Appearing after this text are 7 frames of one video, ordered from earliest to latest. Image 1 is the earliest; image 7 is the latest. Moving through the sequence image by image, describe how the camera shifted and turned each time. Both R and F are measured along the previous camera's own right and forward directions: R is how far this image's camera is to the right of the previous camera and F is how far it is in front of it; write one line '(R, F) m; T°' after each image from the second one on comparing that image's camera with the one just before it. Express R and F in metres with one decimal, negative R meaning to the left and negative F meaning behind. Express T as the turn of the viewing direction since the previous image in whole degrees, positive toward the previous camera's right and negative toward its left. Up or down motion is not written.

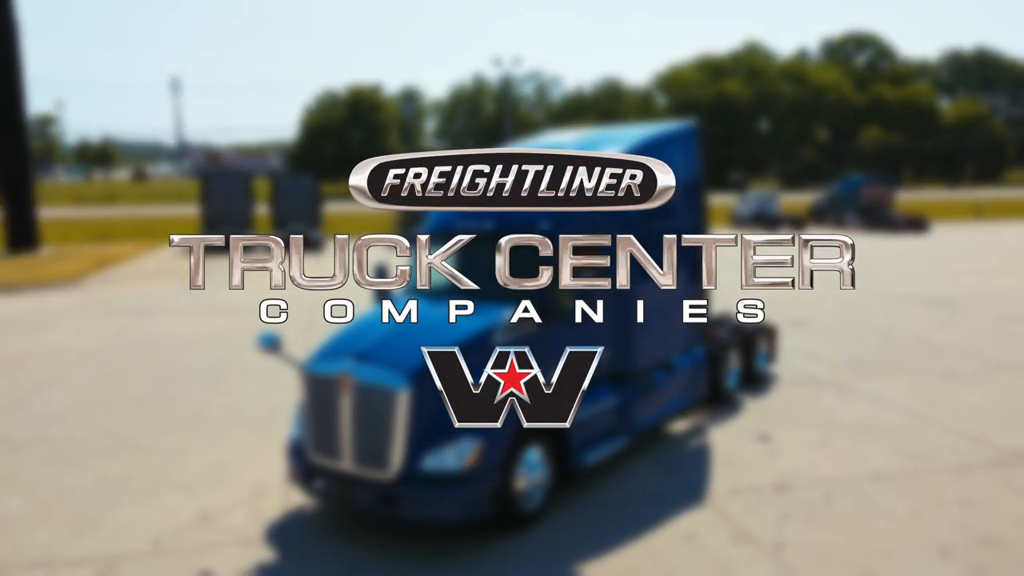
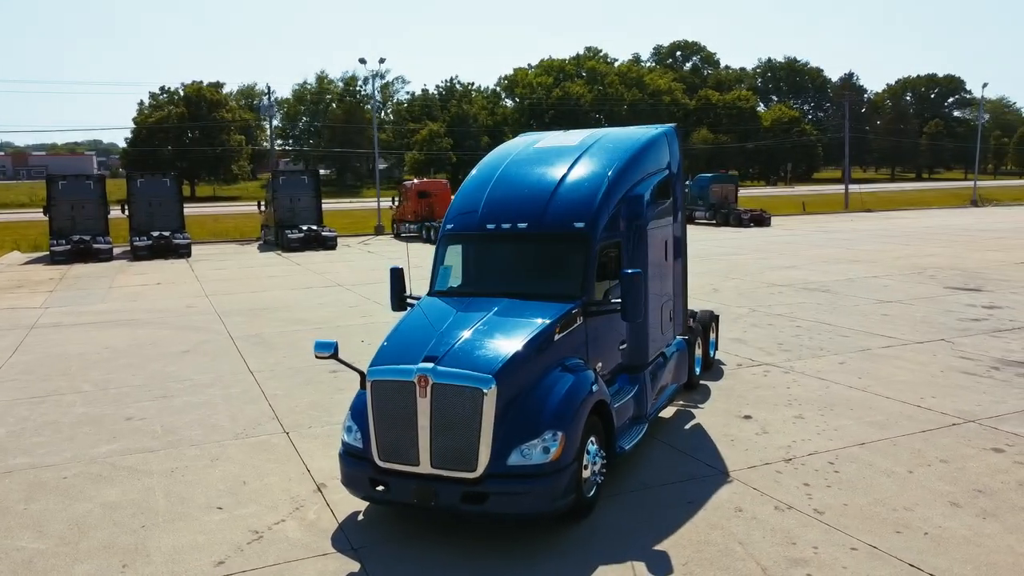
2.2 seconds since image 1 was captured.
(-1.6, 0.0) m; +11°
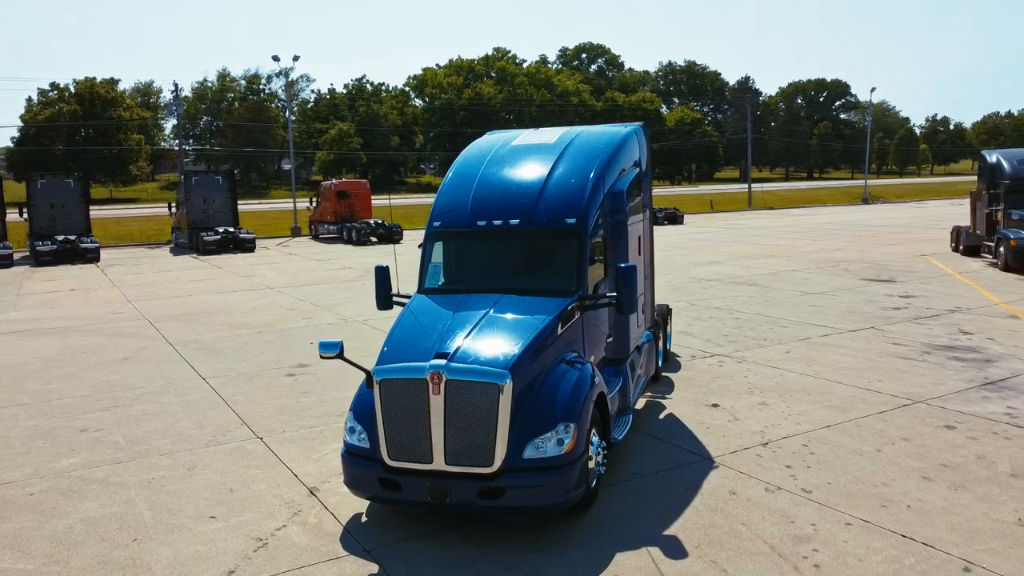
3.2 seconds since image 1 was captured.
(-0.7, 0.0) m; +7°
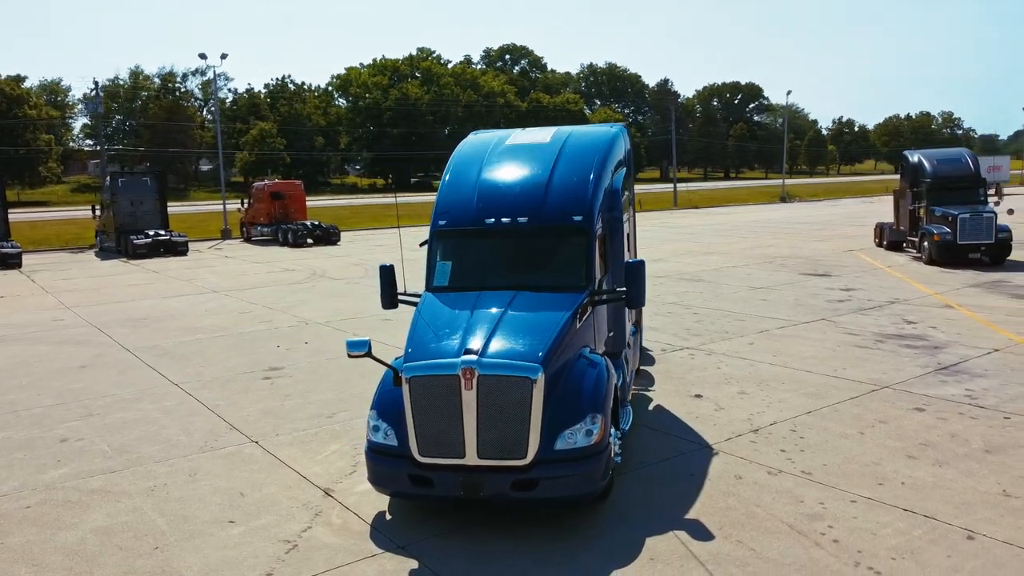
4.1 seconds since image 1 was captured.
(-0.7, -0.1) m; +6°
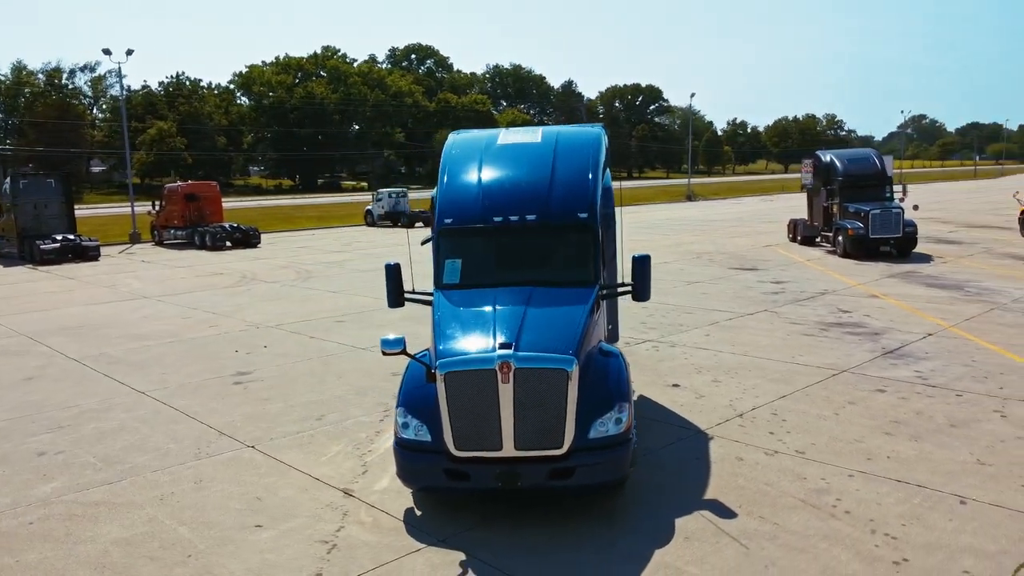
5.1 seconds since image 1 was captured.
(-0.9, -0.1) m; +7°
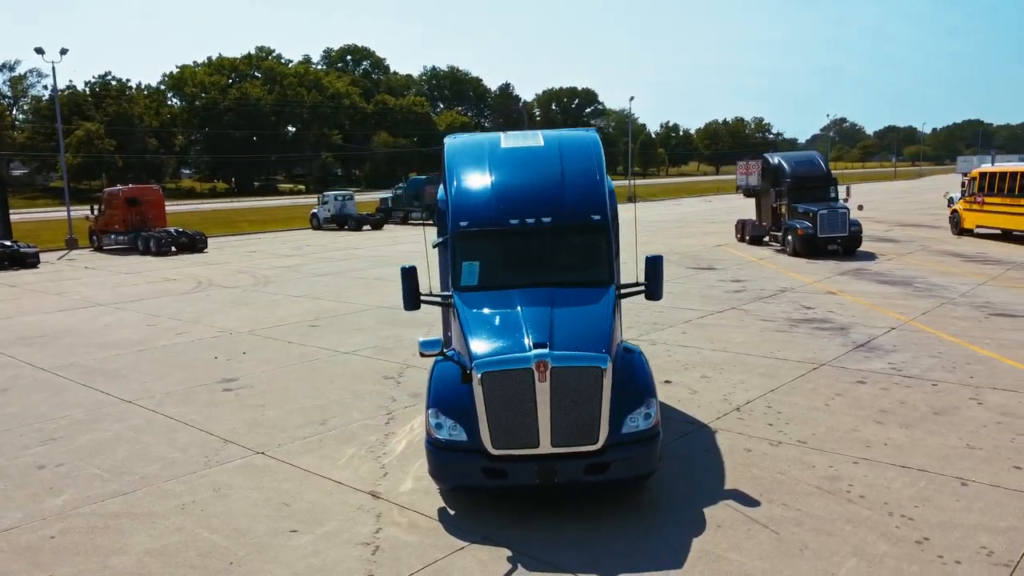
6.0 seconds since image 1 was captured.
(-0.7, -0.1) m; +5°
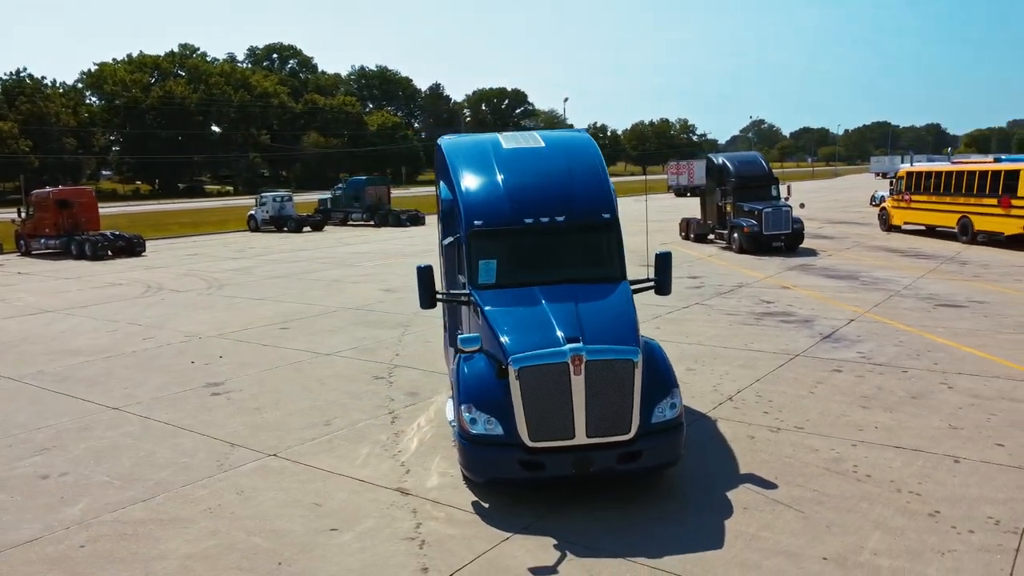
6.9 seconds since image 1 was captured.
(-0.8, -0.1) m; +5°
